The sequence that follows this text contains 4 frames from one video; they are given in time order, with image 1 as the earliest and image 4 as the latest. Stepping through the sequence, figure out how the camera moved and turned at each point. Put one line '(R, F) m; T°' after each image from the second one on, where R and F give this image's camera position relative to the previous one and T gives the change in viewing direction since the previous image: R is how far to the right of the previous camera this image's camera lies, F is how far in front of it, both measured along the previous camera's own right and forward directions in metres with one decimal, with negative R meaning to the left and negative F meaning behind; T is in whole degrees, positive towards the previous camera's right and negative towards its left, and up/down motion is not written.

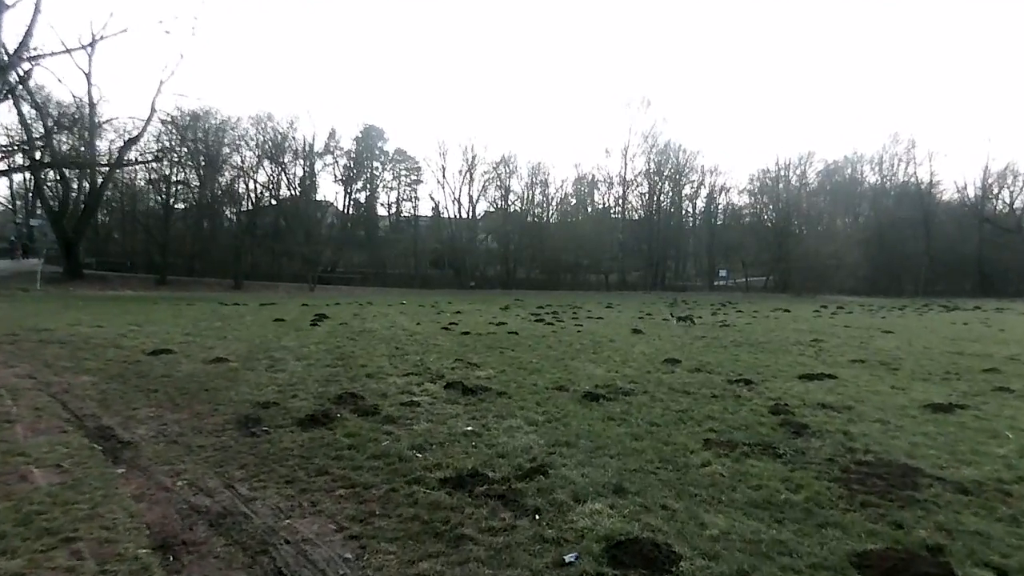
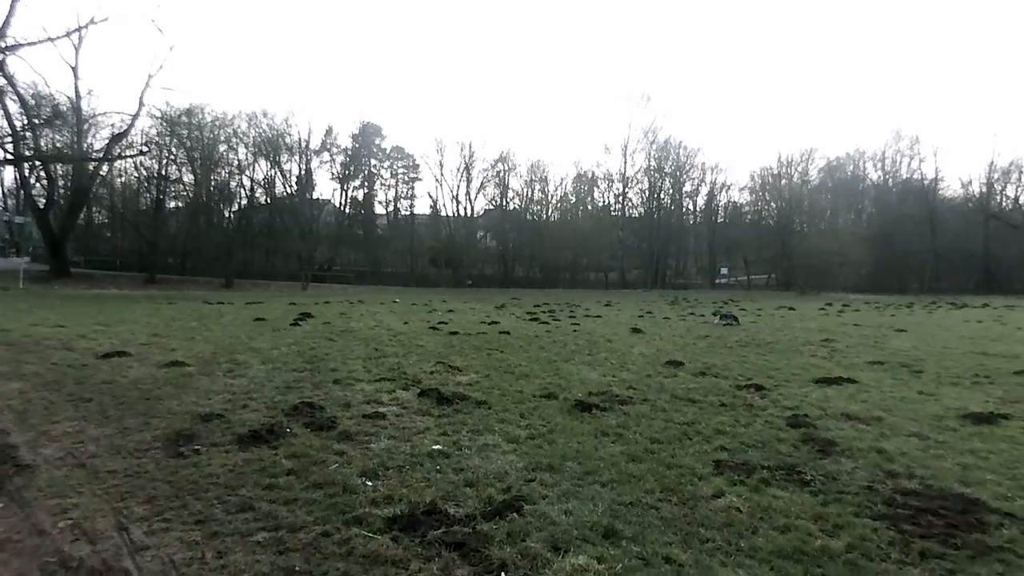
(+0.2, +1.2) m; 0°
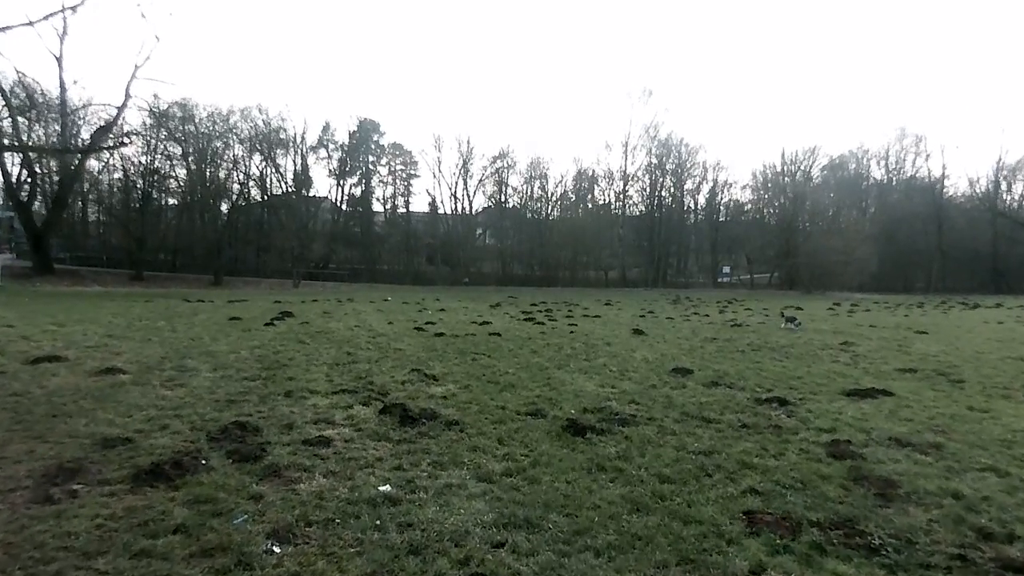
(+0.2, +1.5) m; 0°
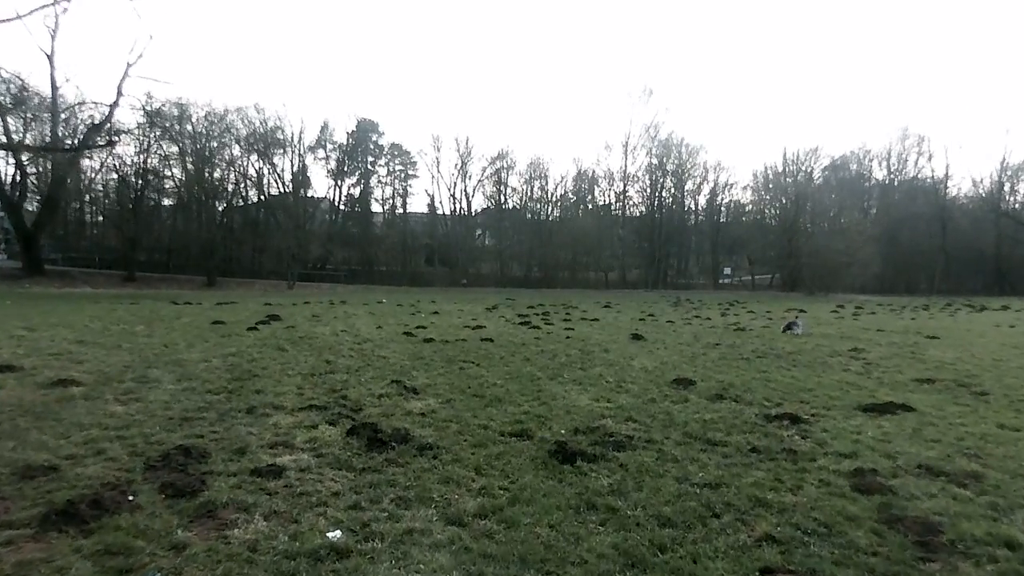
(+0.1, +0.8) m; 0°
